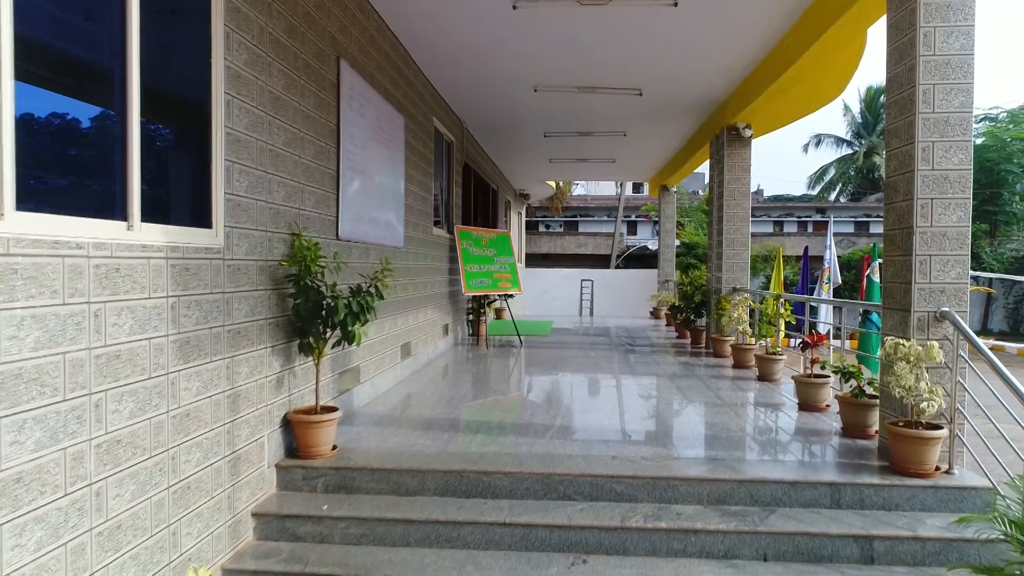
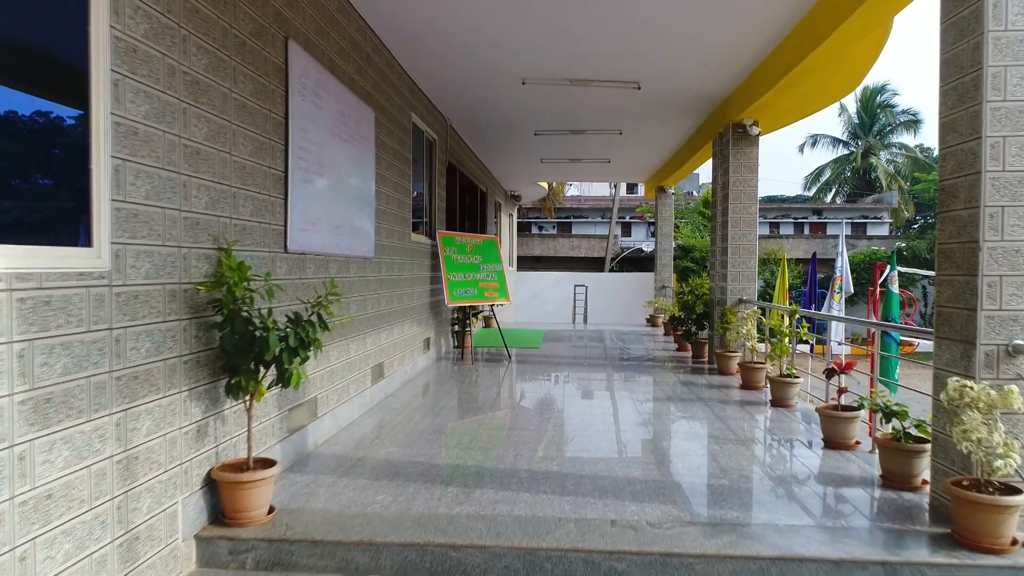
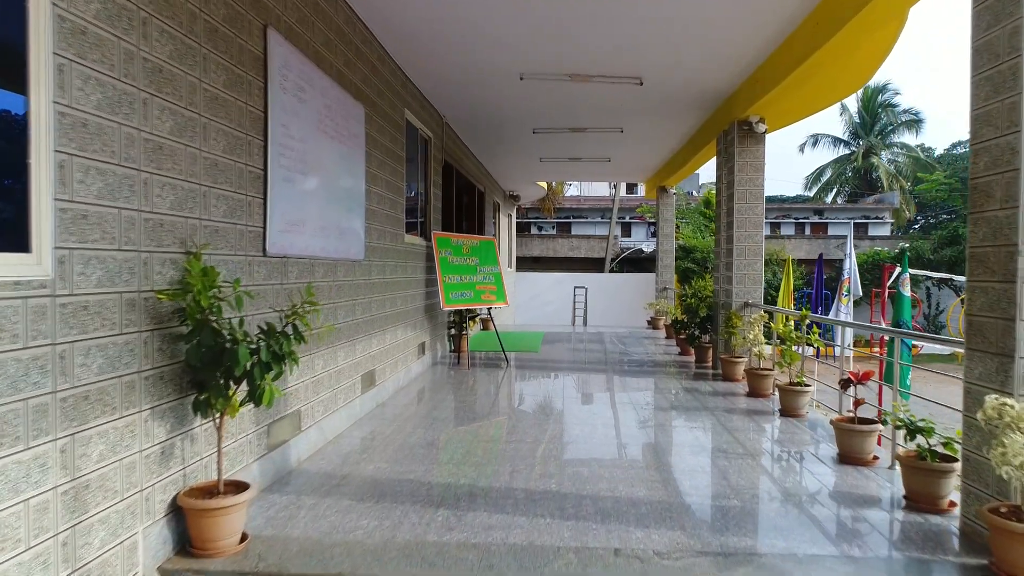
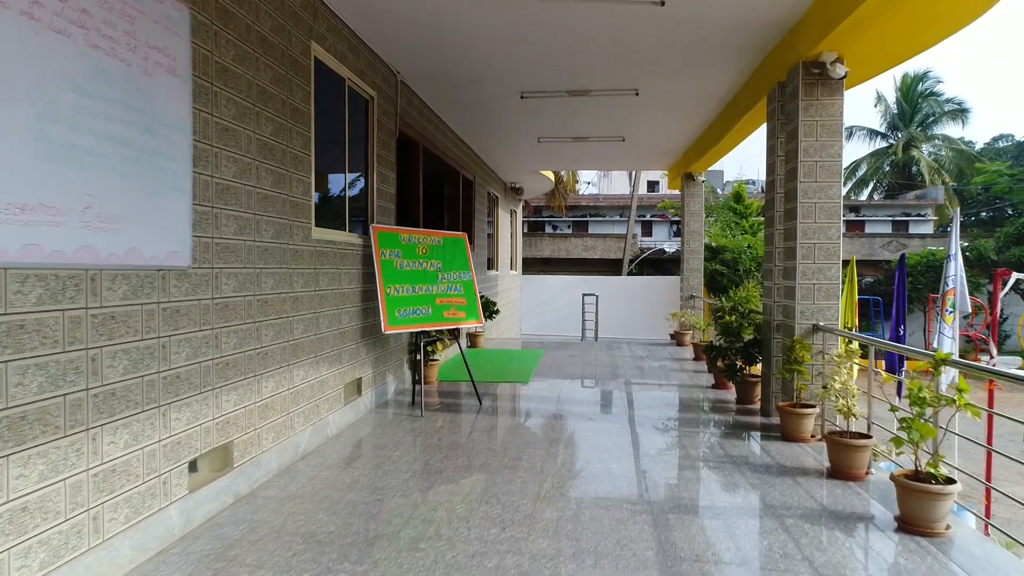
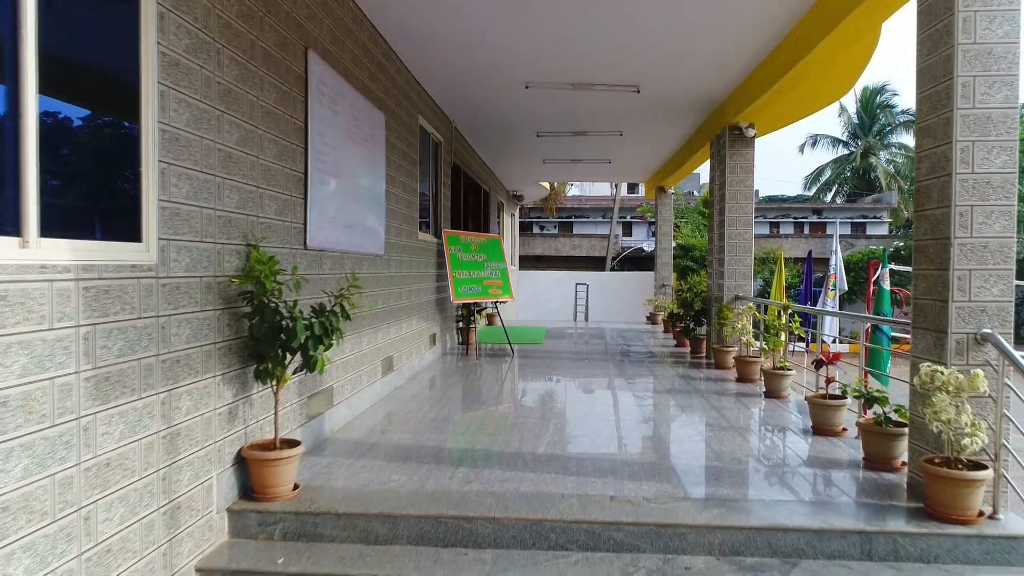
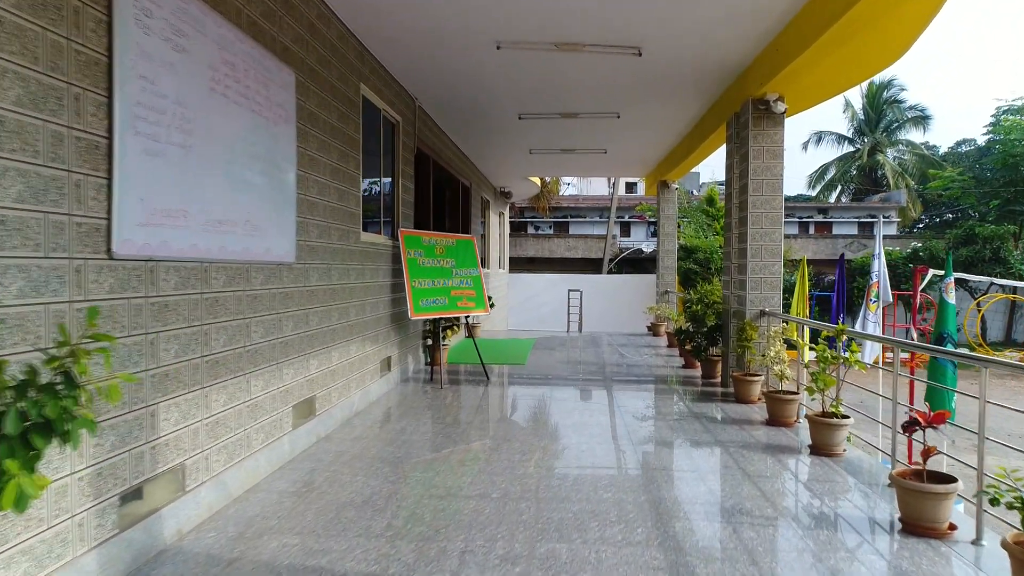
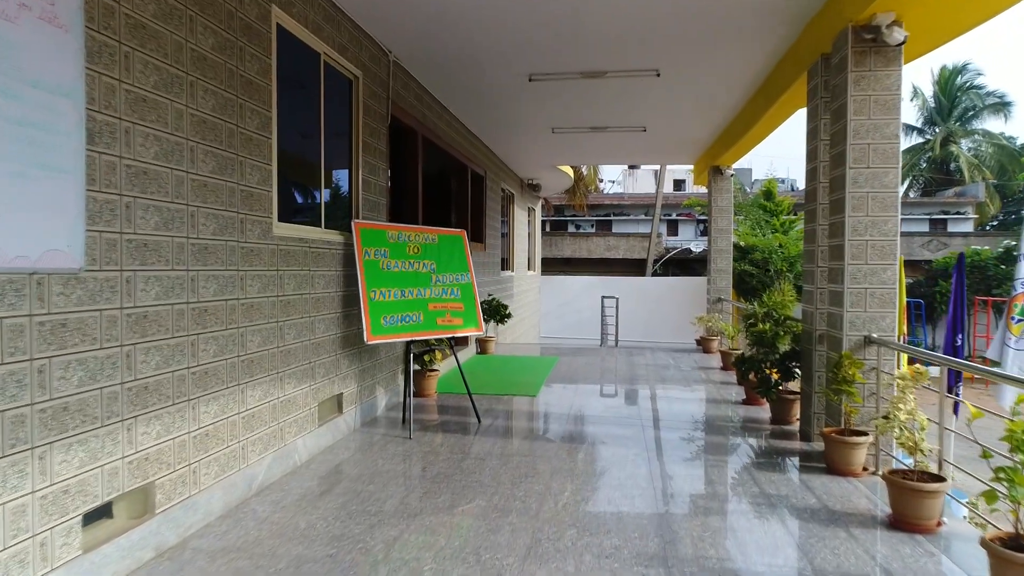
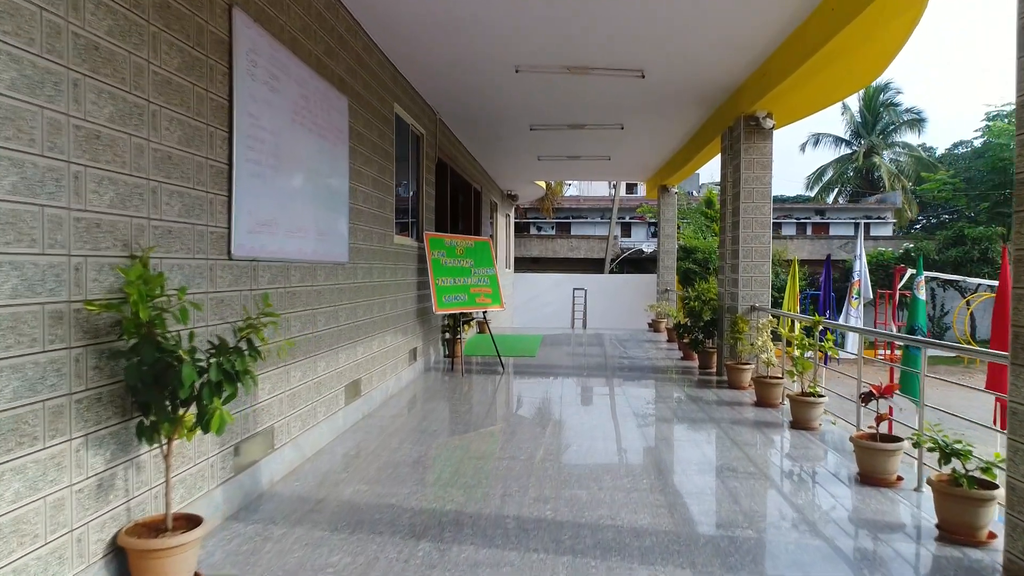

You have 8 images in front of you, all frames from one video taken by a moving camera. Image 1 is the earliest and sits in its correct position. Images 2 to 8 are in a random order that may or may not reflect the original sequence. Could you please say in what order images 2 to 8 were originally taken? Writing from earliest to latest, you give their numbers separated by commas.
5, 2, 3, 8, 6, 4, 7
